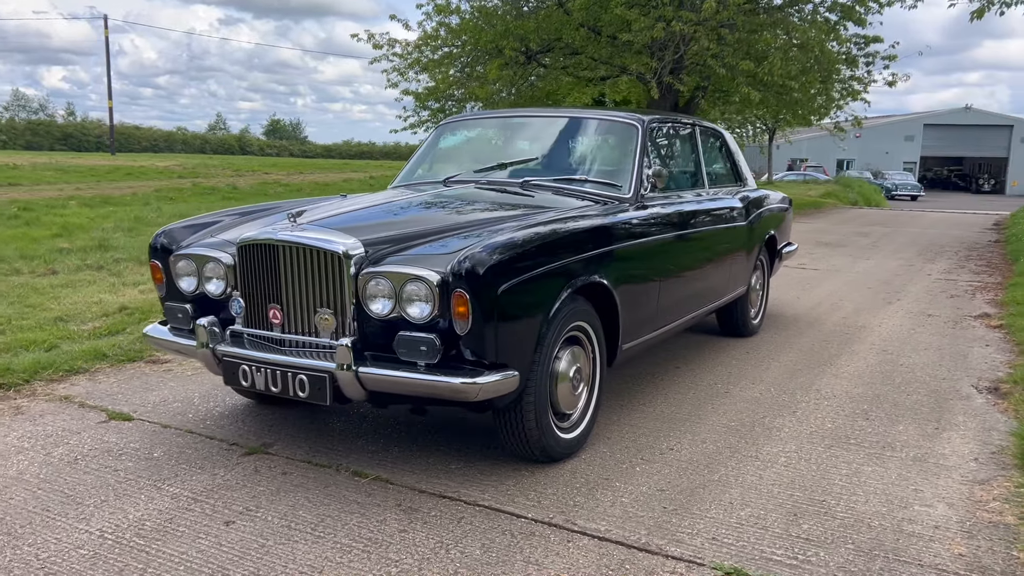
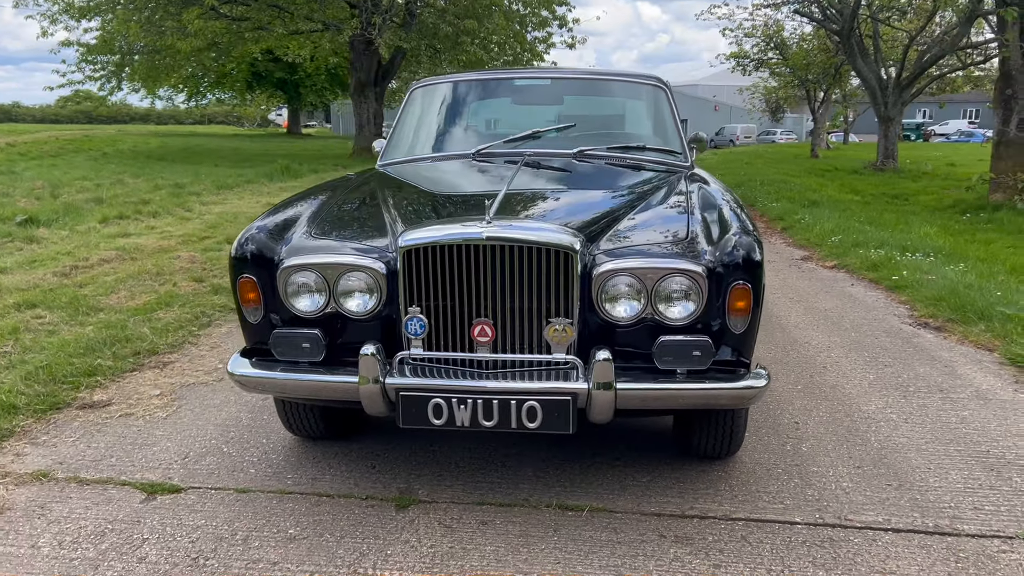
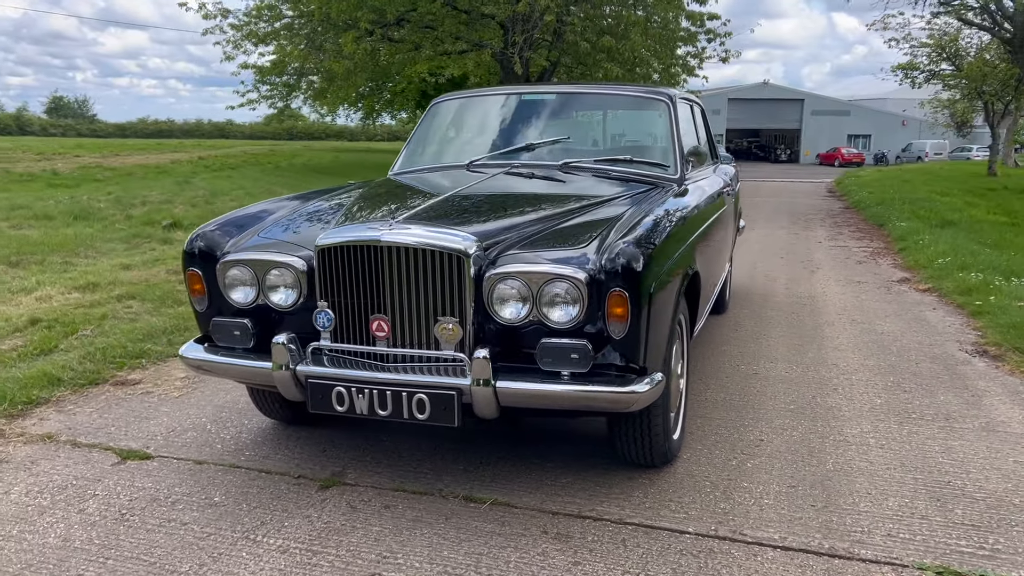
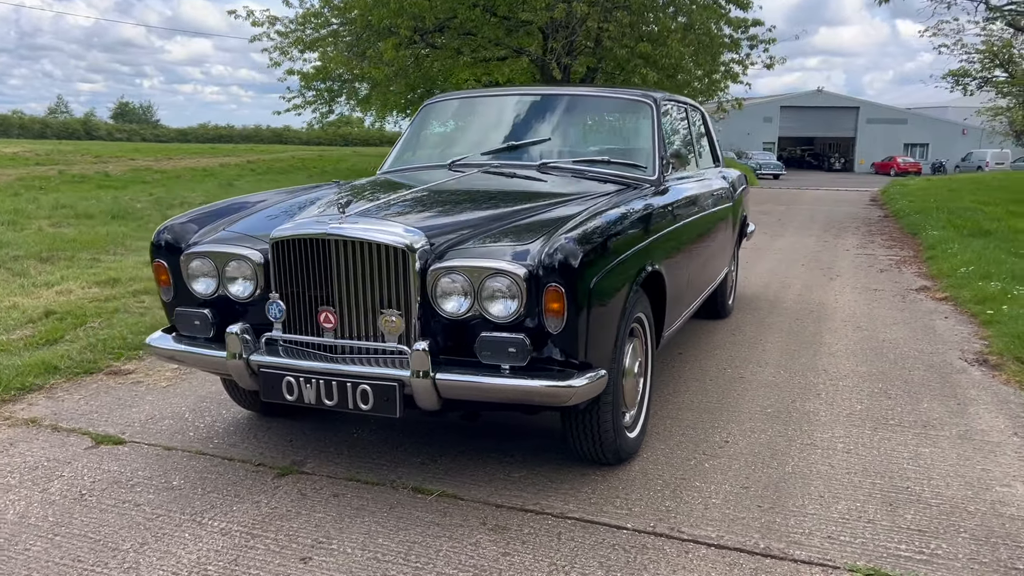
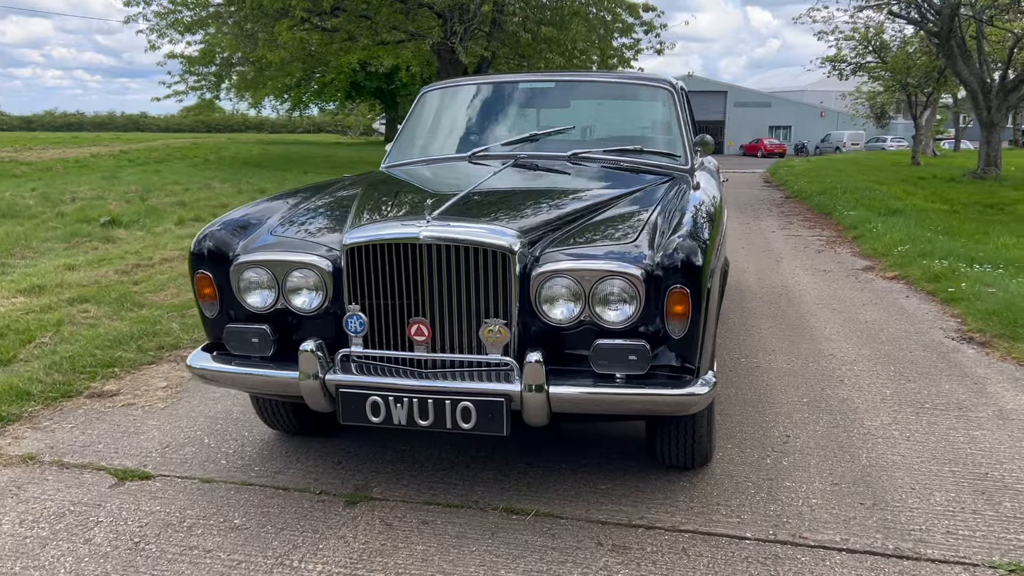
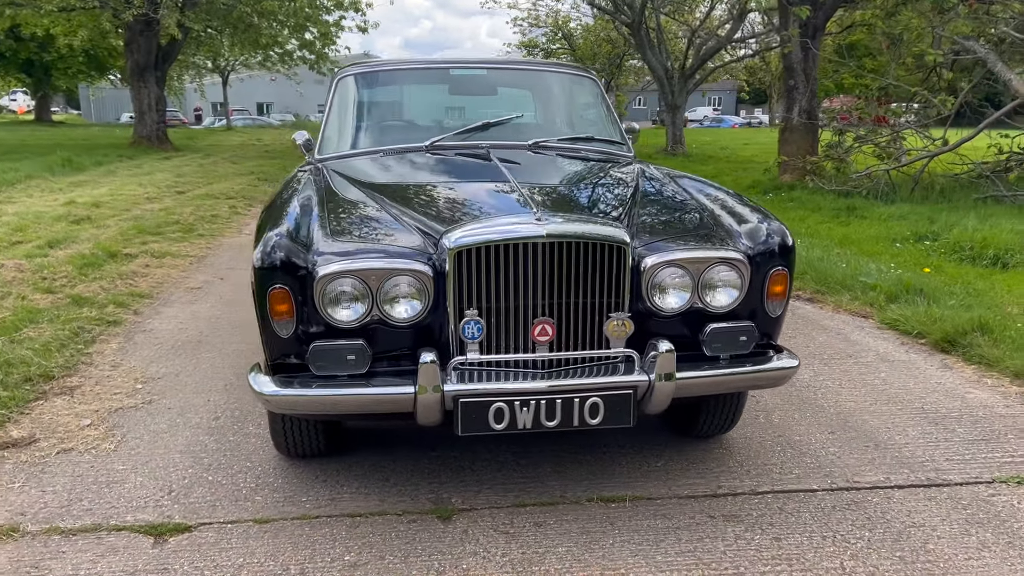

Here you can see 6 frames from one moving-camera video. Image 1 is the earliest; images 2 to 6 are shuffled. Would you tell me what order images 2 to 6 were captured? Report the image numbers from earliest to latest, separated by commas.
4, 3, 5, 2, 6
